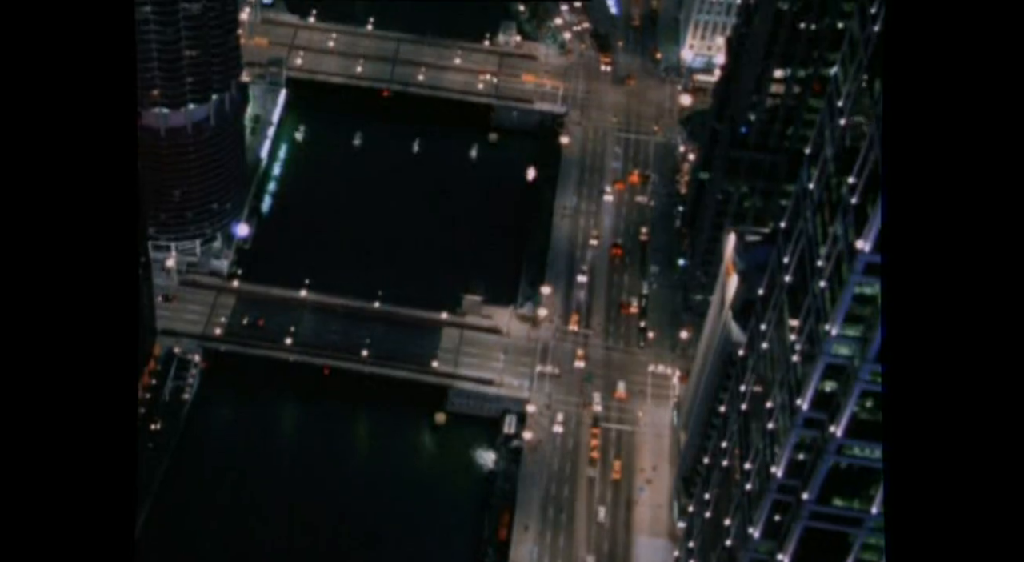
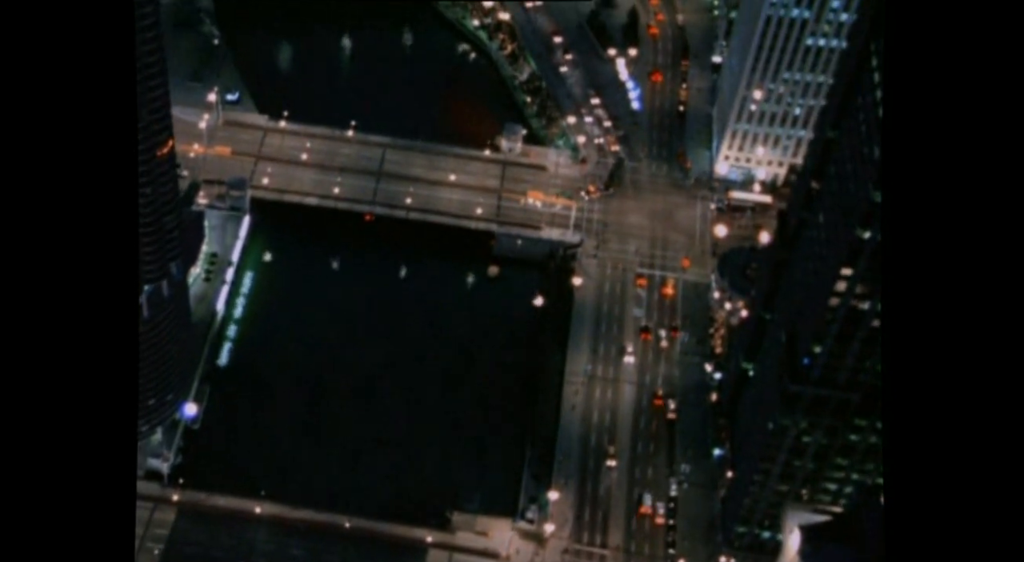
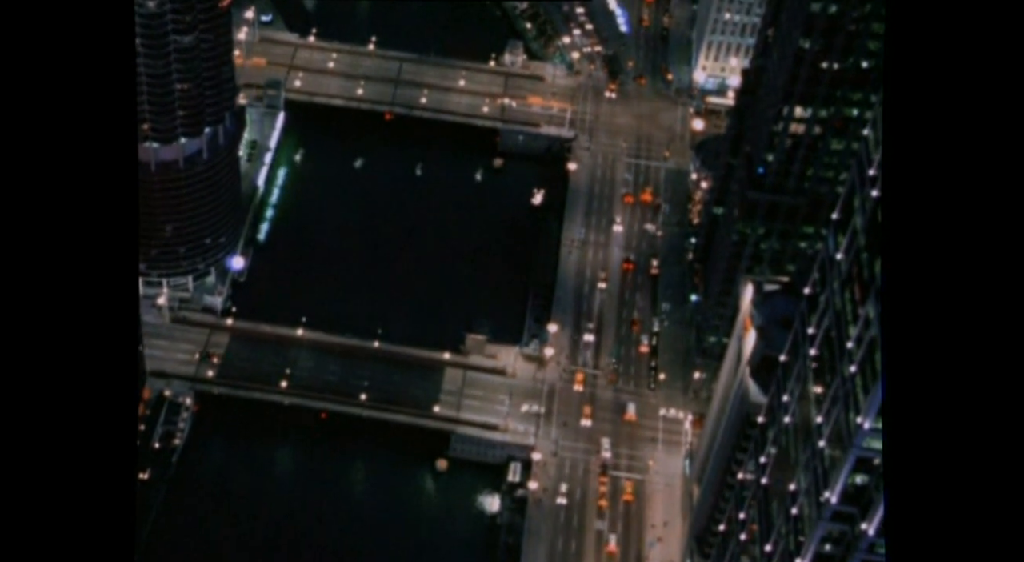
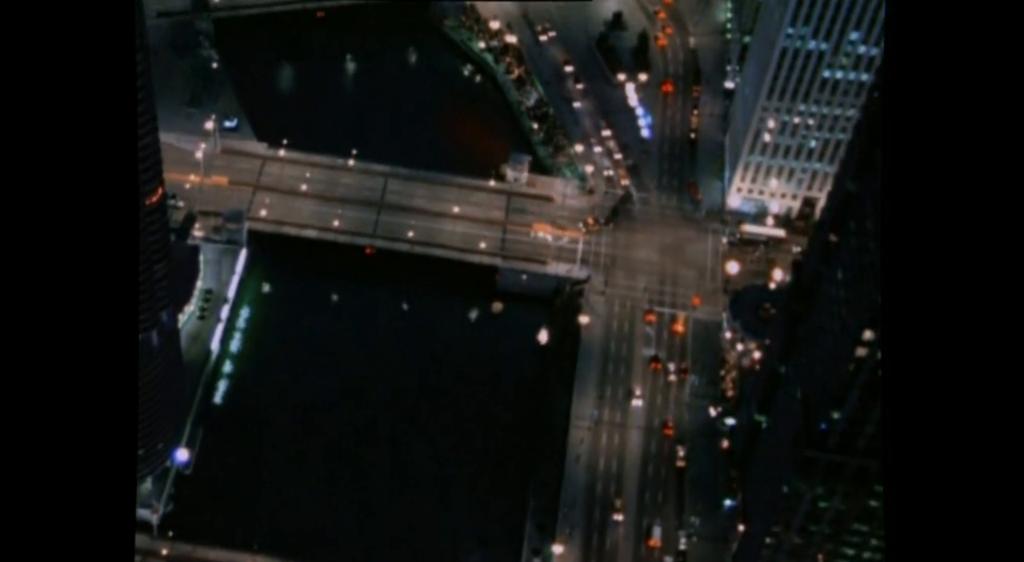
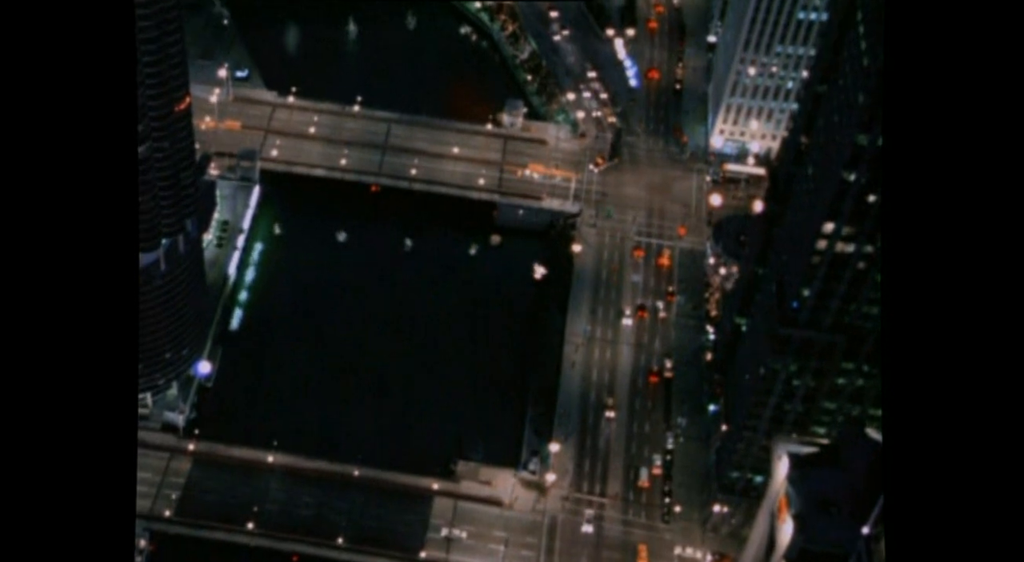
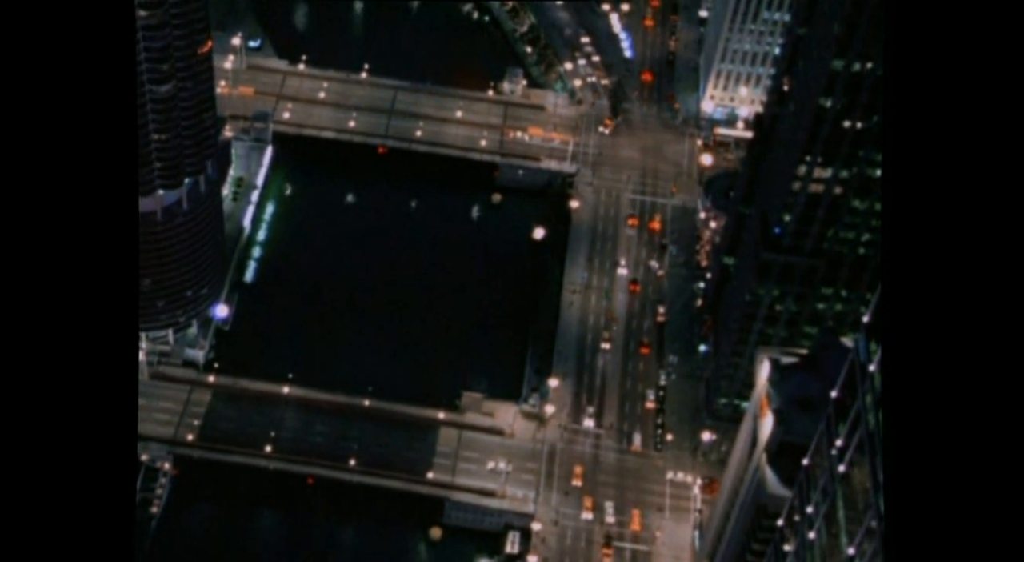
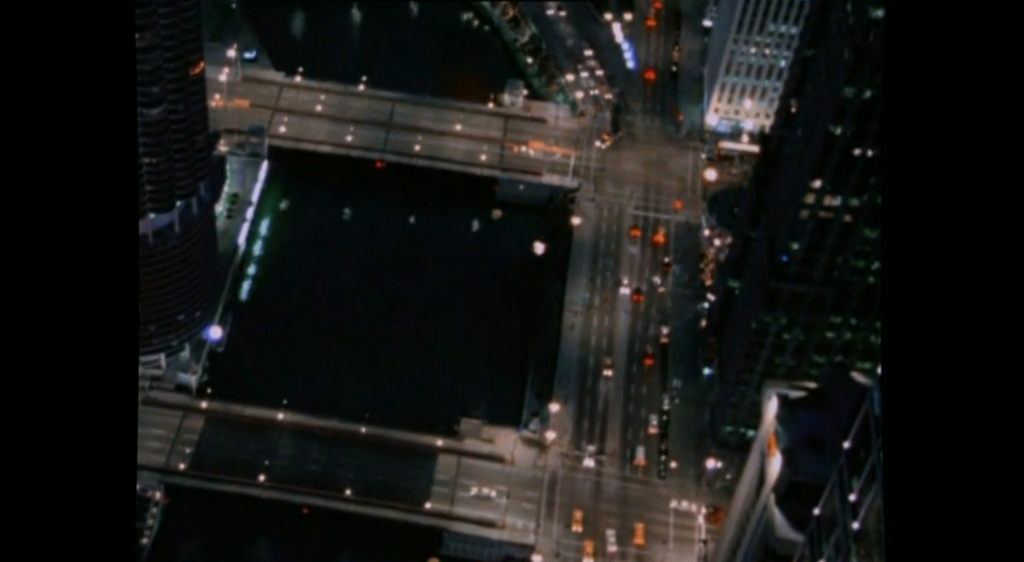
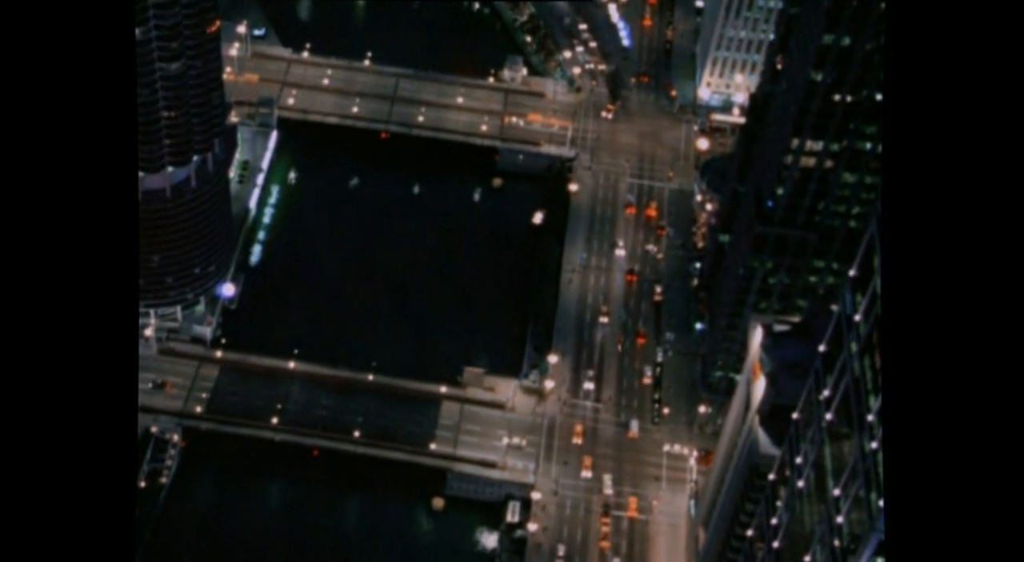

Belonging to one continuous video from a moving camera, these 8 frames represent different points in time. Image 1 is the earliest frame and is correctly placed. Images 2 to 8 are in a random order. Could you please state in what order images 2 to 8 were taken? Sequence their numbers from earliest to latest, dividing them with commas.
3, 8, 6, 7, 5, 2, 4
